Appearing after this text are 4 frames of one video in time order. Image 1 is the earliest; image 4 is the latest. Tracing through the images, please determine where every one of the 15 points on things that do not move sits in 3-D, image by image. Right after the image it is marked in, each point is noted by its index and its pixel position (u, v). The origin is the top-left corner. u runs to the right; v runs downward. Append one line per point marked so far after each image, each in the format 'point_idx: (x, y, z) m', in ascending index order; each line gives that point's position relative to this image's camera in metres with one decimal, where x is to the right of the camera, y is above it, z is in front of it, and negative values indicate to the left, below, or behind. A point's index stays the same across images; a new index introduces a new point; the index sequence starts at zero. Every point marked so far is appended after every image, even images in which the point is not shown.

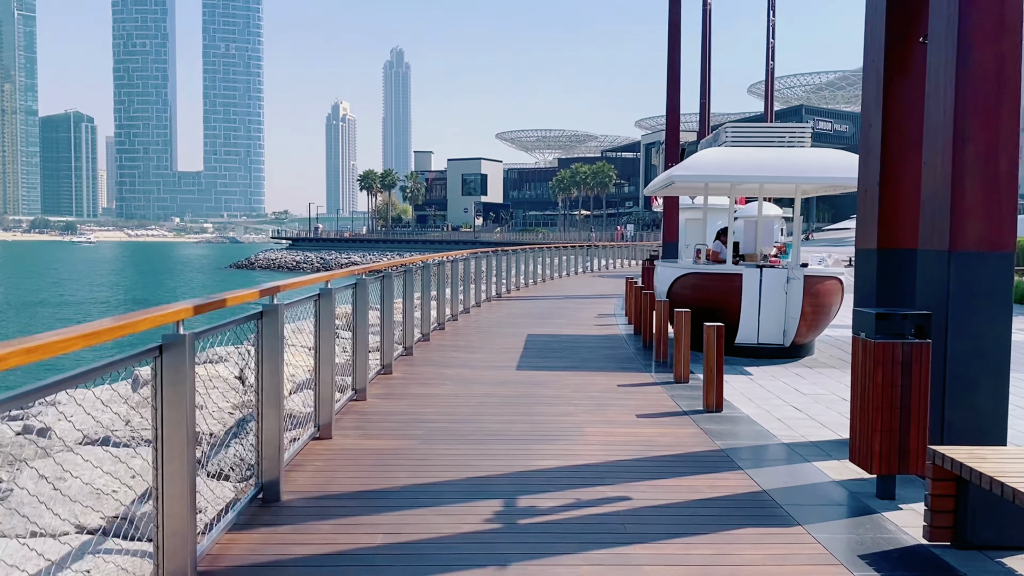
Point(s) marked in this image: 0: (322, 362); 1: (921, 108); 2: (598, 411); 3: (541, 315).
0: (-1.3, -0.5, +5.7) m
1: (+2.6, +1.1, +5.4) m
2: (+0.7, -0.9, +6.6) m
3: (+0.5, -0.4, +14.7) m
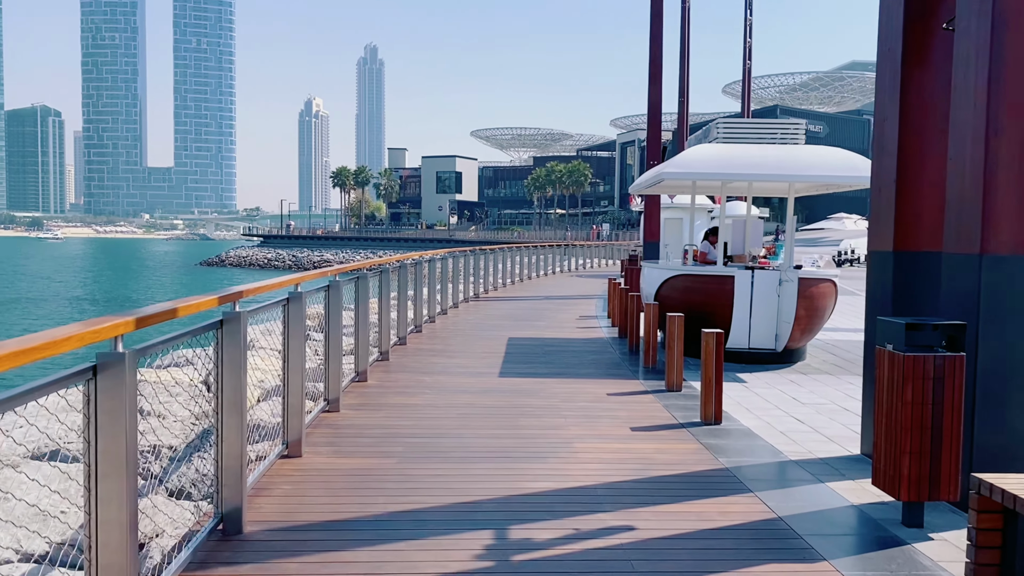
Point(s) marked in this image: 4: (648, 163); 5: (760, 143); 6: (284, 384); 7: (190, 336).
0: (-1.3, -0.5, +5.2) m
1: (+2.5, +1.1, +5.1) m
2: (+0.6, -1.0, +6.2) m
3: (+0.1, -0.5, +14.3) m
4: (+3.1, +2.8, +19.3) m
5: (+2.8, +1.6, +9.7) m
6: (-1.4, -0.6, +5.2) m
7: (-1.4, -0.2, +3.6) m
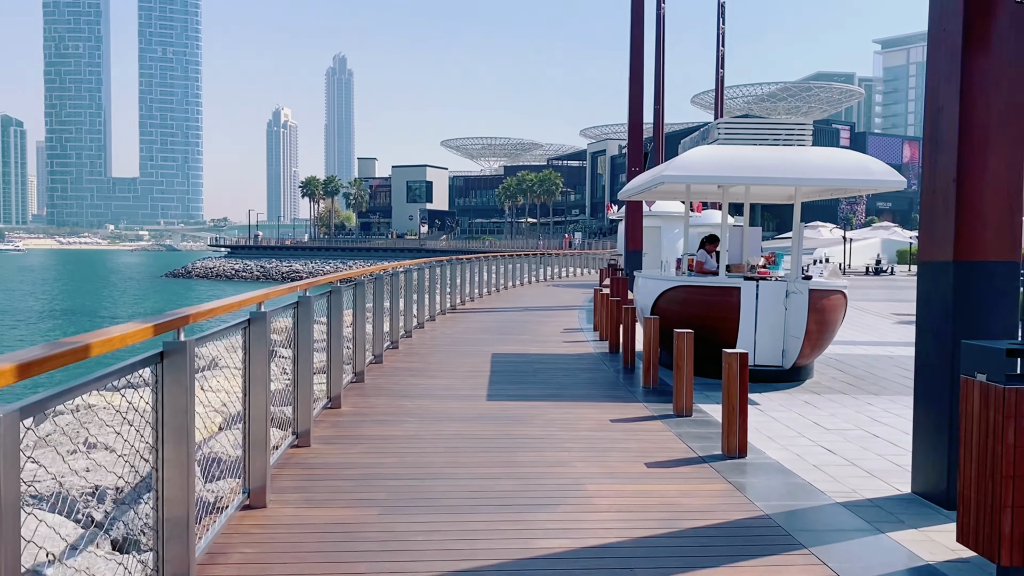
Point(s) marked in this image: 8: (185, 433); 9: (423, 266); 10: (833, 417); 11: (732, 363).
0: (-1.3, -0.6, +4.4) m
1: (+2.5, +1.0, +4.4) m
2: (+0.5, -1.1, +5.4) m
3: (-0.2, -0.6, +13.5) m
4: (+2.6, +2.6, +18.6) m
5: (+2.7, +1.5, +9.0) m
6: (-1.4, -0.7, +4.4) m
7: (-1.3, -0.3, +2.8) m
8: (-1.2, -0.6, +3.2) m
9: (-1.4, +0.3, +13.2) m
10: (+2.6, -1.1, +7.1) m
11: (+1.4, -0.5, +5.6) m
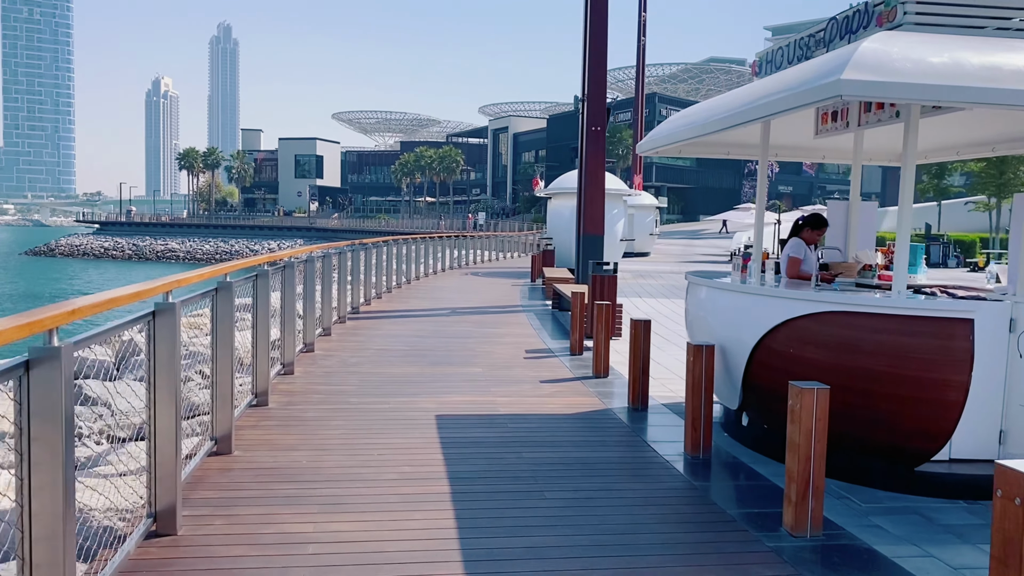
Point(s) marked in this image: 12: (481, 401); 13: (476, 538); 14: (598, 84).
0: (-0.8, -0.8, -0.3) m
1: (+3.0, +0.8, +0.2) m
2: (+0.9, -1.3, +1.0) m
3: (-0.8, -0.7, +8.9) m
4: (+1.3, +2.7, +14.2) m
5: (+2.6, +1.4, +4.8) m
6: (-0.9, -0.9, -0.3) m
7: (-0.6, -0.6, -1.8) m
8: (-0.6, -0.8, -1.5) m
9: (-2.0, +0.3, +8.5) m
10: (+2.8, -1.3, +2.9) m
11: (+1.7, -0.7, +1.2) m
12: (-0.2, -0.9, +6.7) m
13: (-0.1, -1.1, +3.7) m
14: (+1.4, +3.4, +14.2) m
